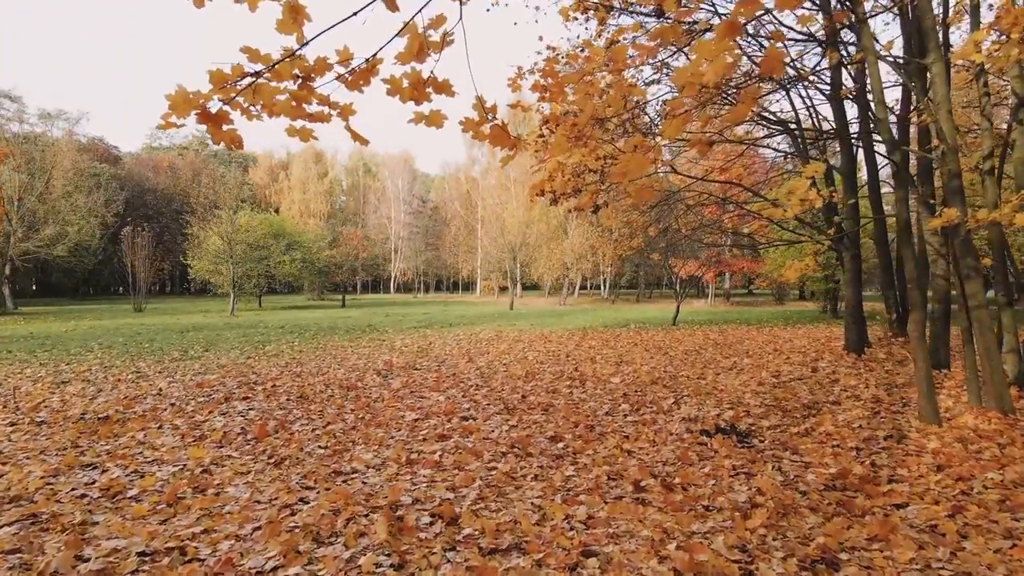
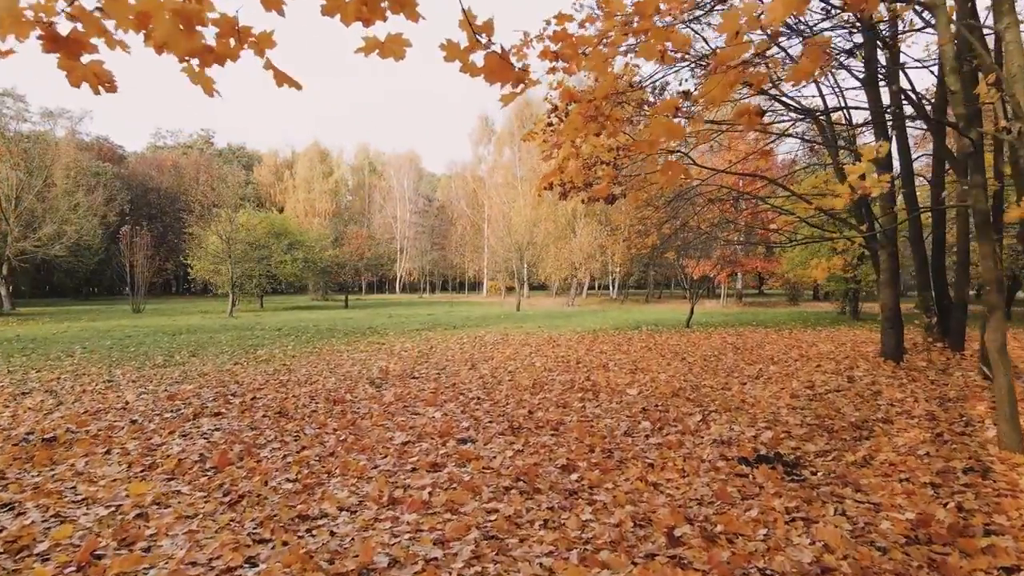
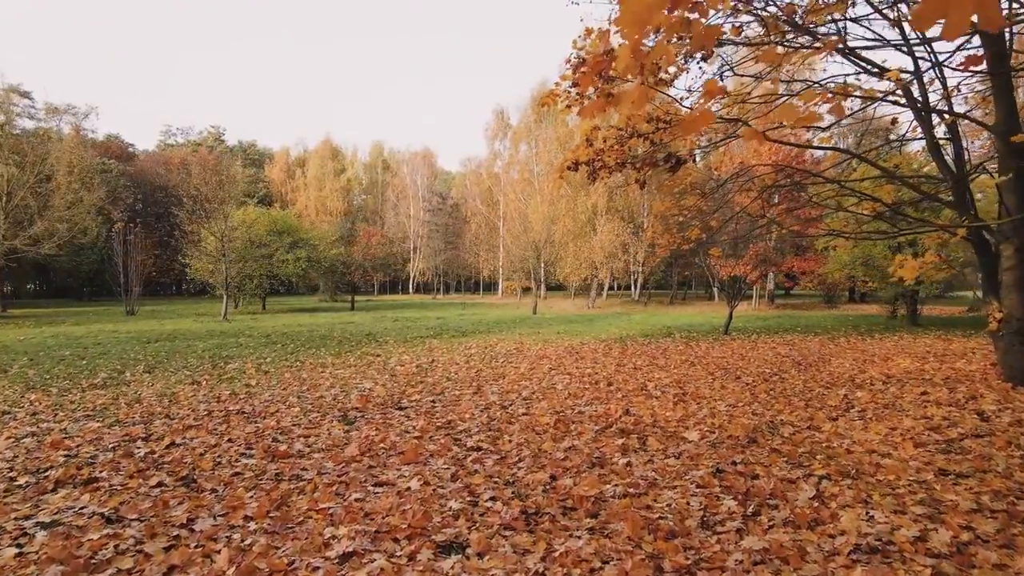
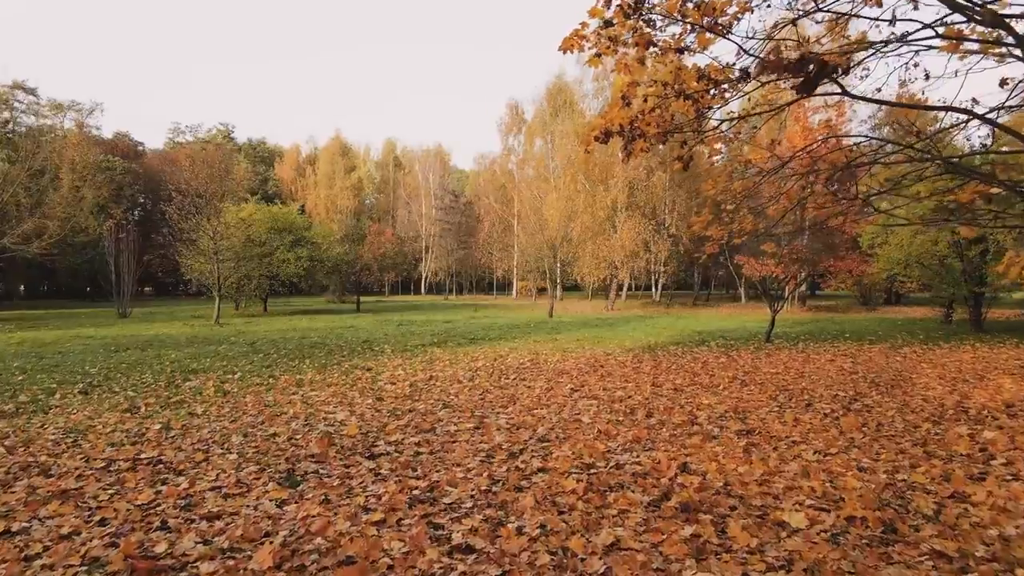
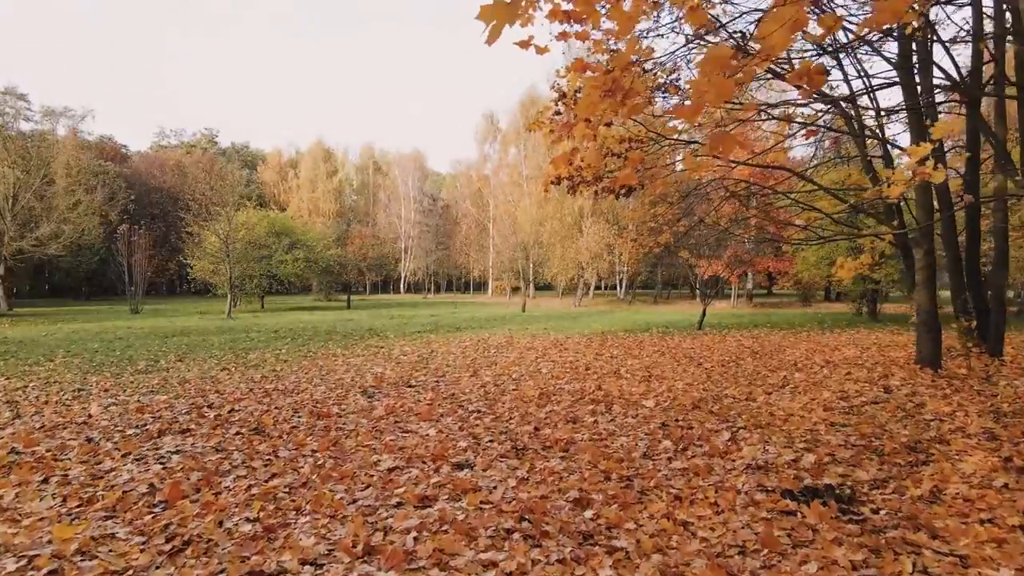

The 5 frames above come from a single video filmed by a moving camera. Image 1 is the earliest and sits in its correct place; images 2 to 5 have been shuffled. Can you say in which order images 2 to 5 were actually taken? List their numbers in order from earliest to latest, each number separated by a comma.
2, 5, 3, 4
